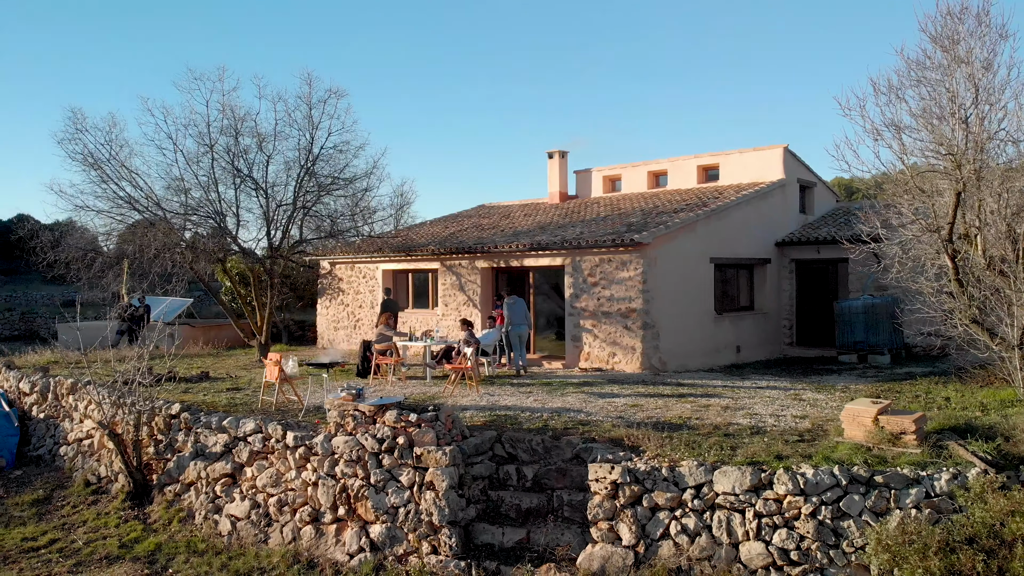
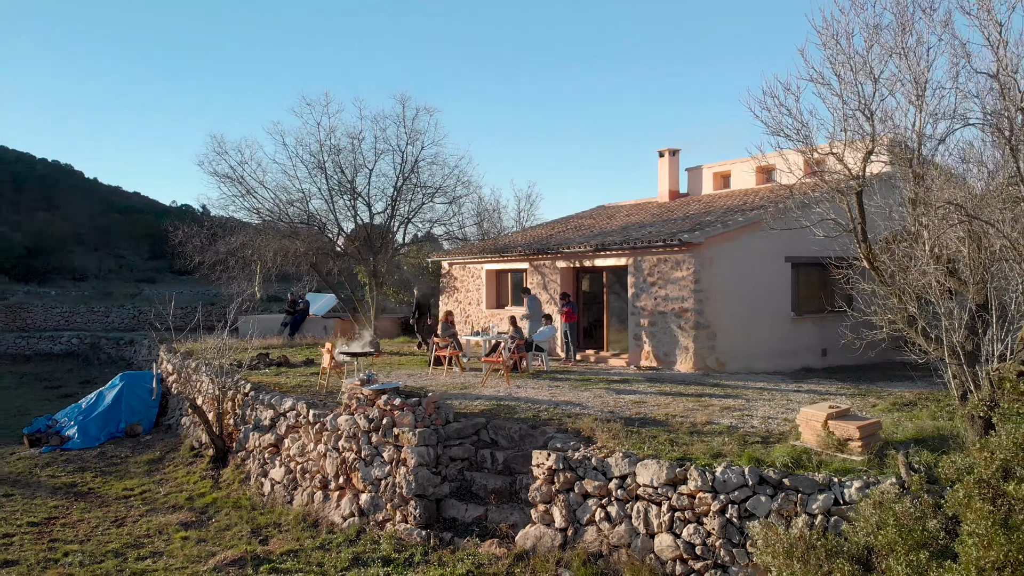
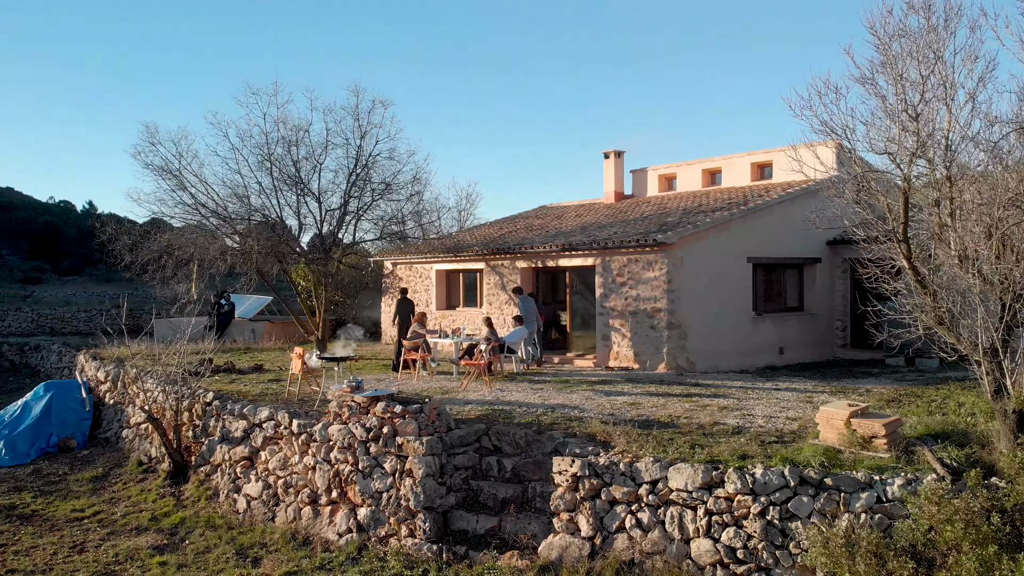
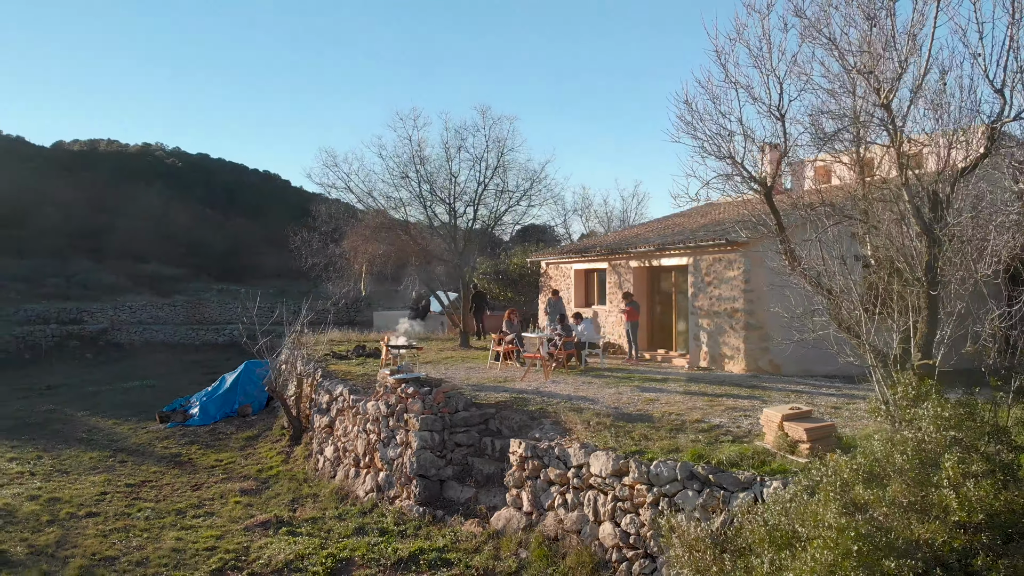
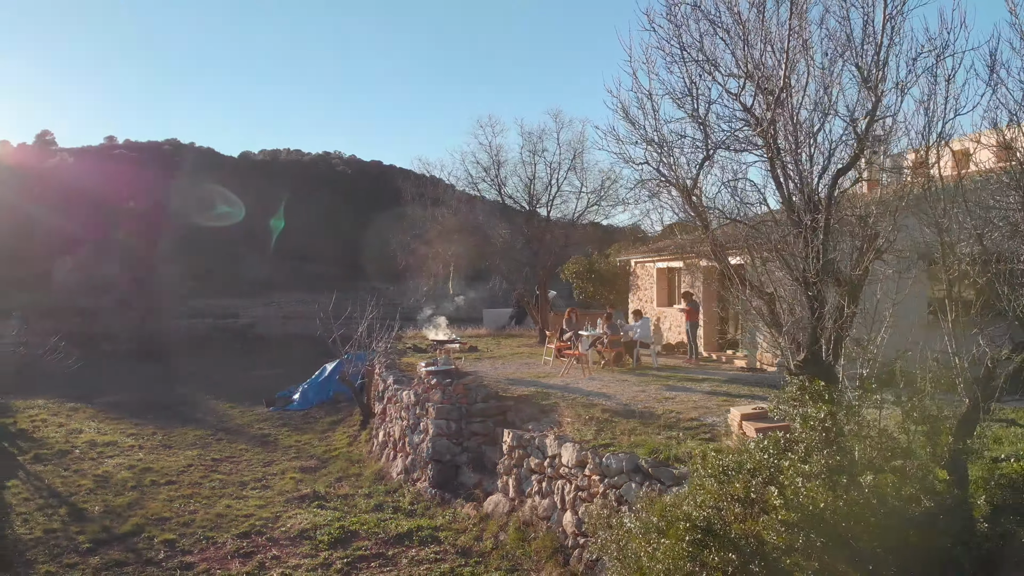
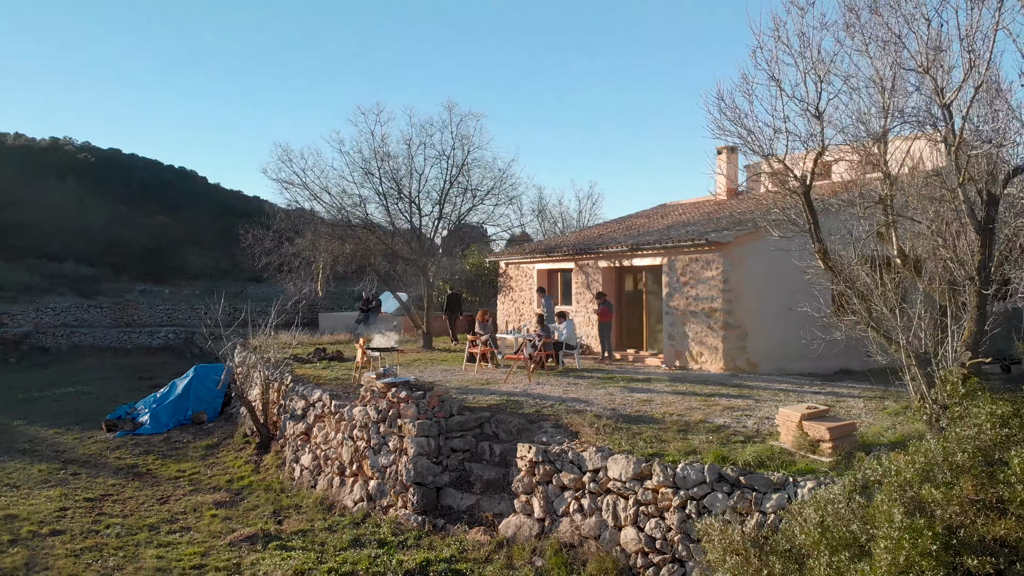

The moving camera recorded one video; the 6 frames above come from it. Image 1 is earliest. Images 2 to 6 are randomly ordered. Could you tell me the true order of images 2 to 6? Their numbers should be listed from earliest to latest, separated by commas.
3, 2, 6, 4, 5
